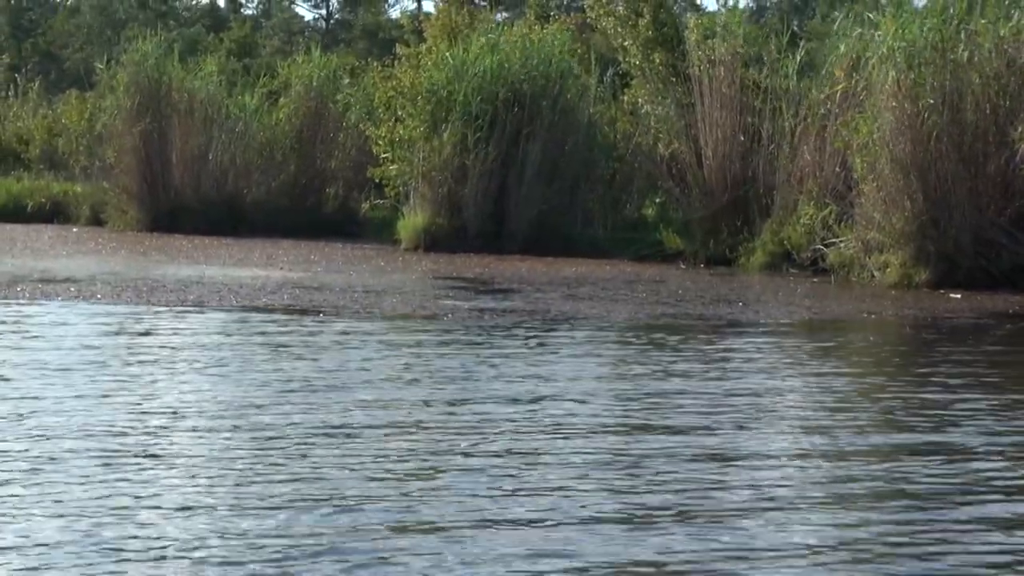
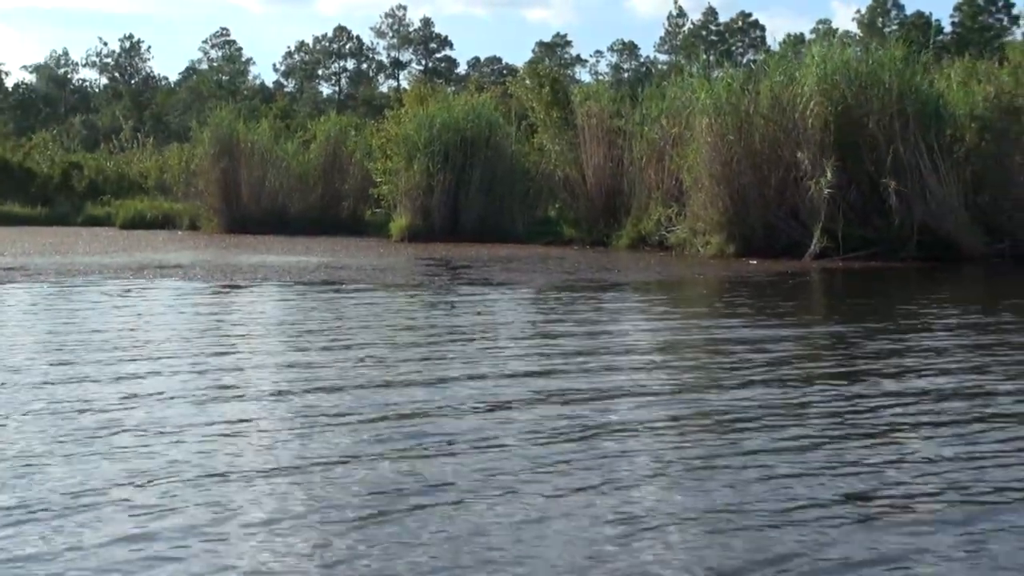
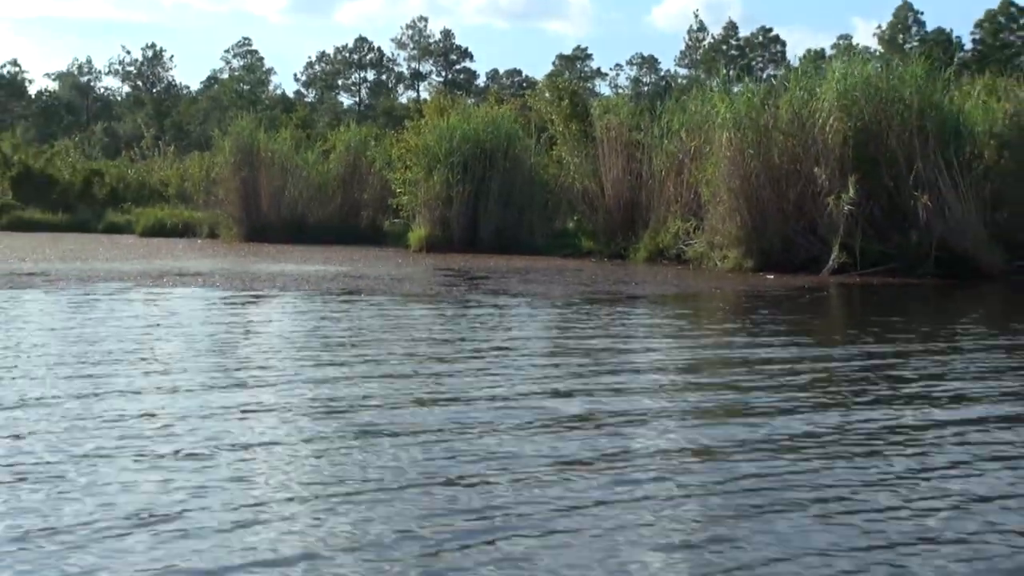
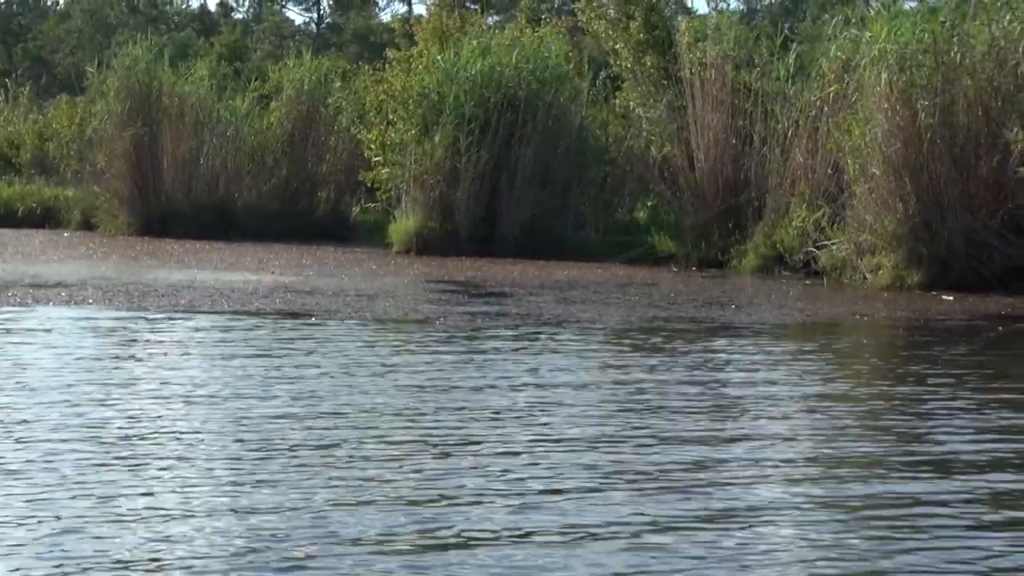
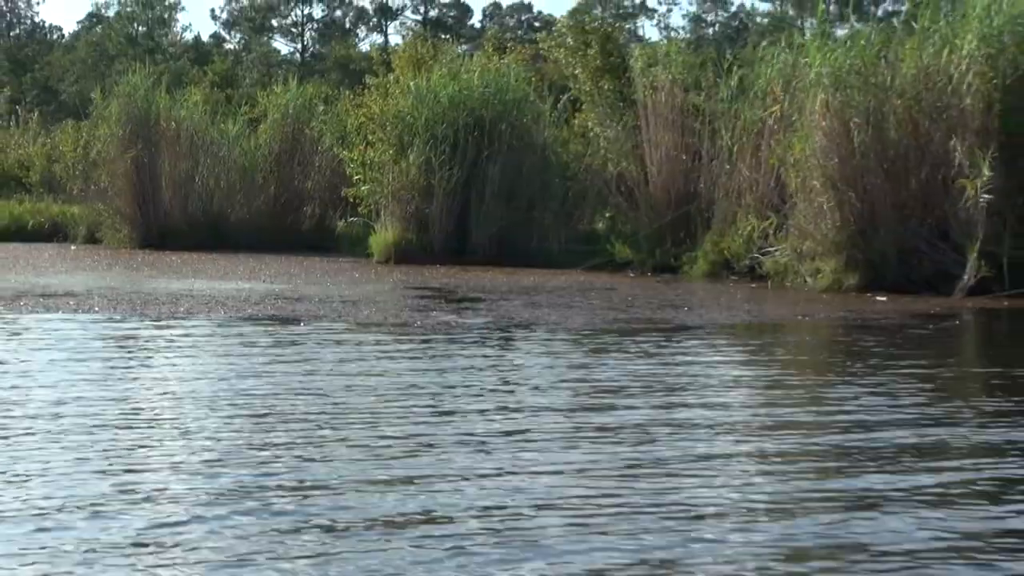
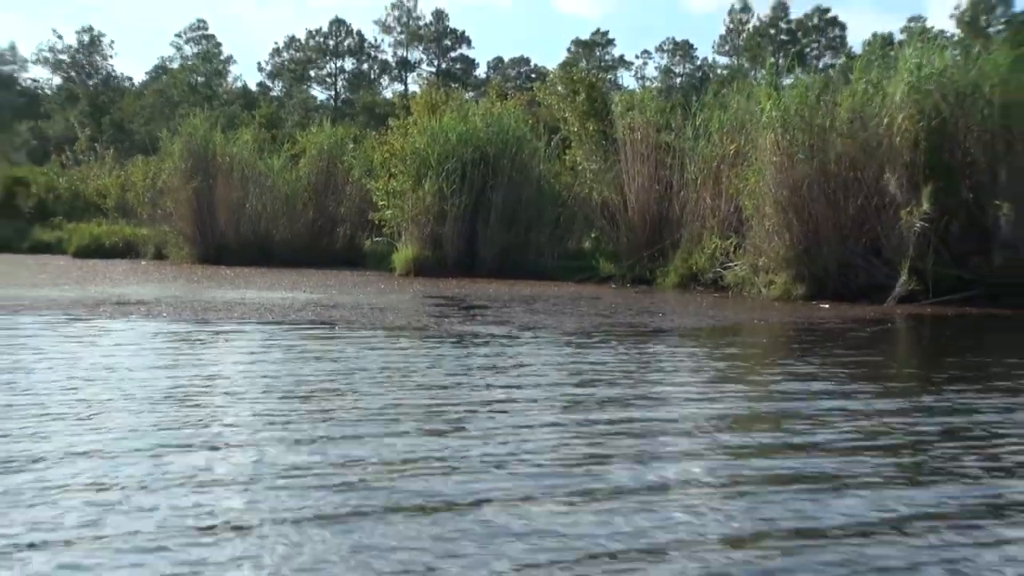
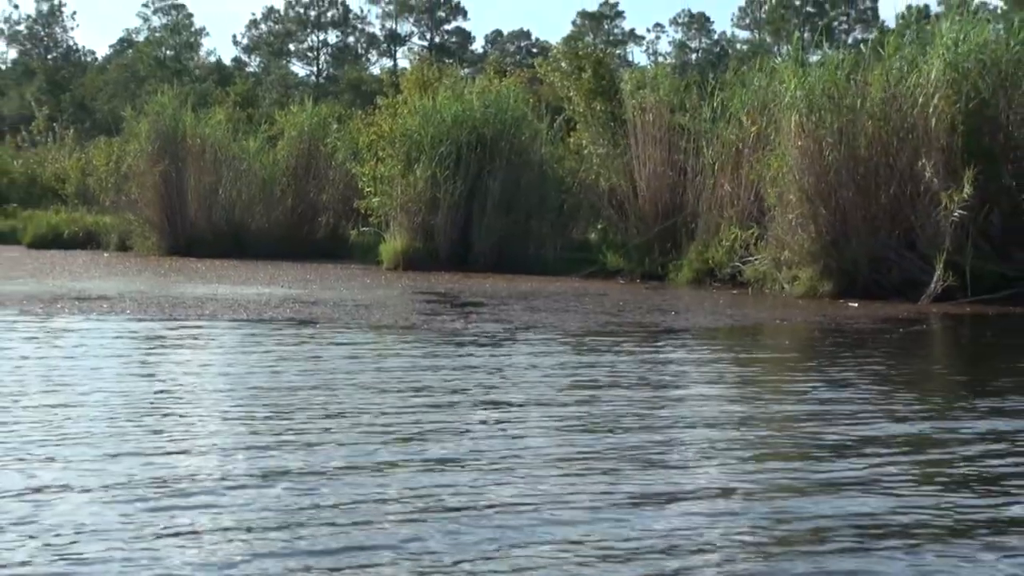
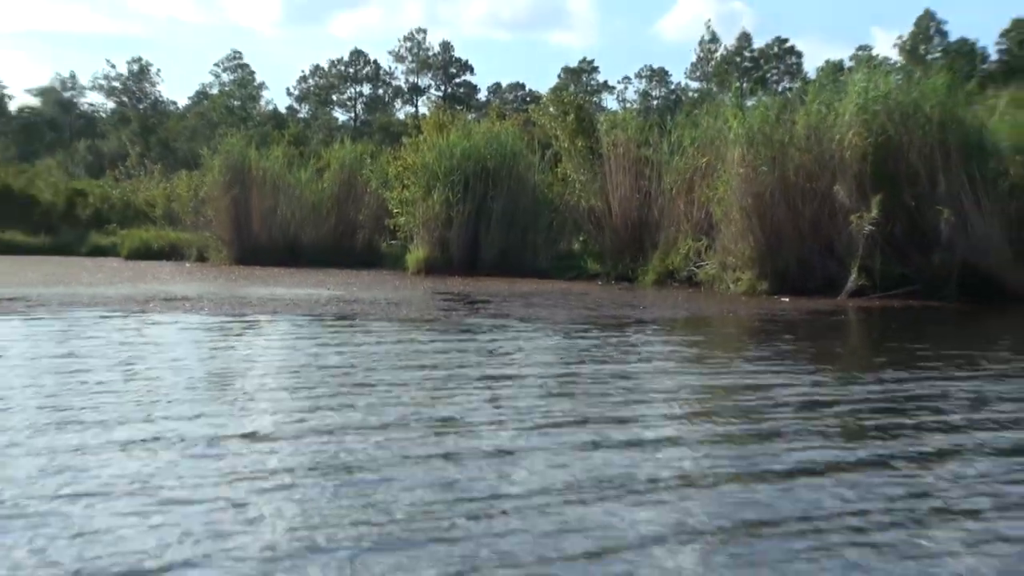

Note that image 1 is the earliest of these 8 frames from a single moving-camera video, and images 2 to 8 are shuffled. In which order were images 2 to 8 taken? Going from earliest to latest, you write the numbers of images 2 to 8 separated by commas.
4, 5, 7, 6, 8, 3, 2
